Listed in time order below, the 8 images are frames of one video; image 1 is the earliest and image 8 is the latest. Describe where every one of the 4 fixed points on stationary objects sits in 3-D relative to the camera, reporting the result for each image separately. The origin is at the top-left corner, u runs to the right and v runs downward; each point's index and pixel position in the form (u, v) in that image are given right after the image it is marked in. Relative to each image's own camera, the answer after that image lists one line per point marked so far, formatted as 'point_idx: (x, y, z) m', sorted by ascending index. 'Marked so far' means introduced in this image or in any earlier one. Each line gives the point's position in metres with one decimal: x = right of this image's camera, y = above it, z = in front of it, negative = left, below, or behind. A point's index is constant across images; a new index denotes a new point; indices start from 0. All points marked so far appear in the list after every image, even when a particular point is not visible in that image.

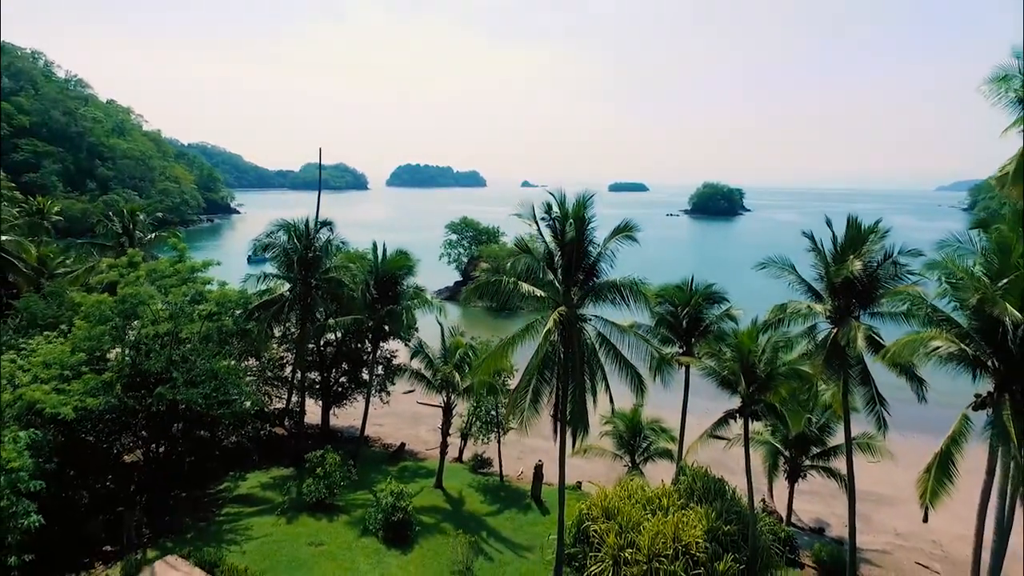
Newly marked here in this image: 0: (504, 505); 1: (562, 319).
0: (-0.3, -7.2, +19.8) m
1: (+1.1, -0.7, +14.0) m
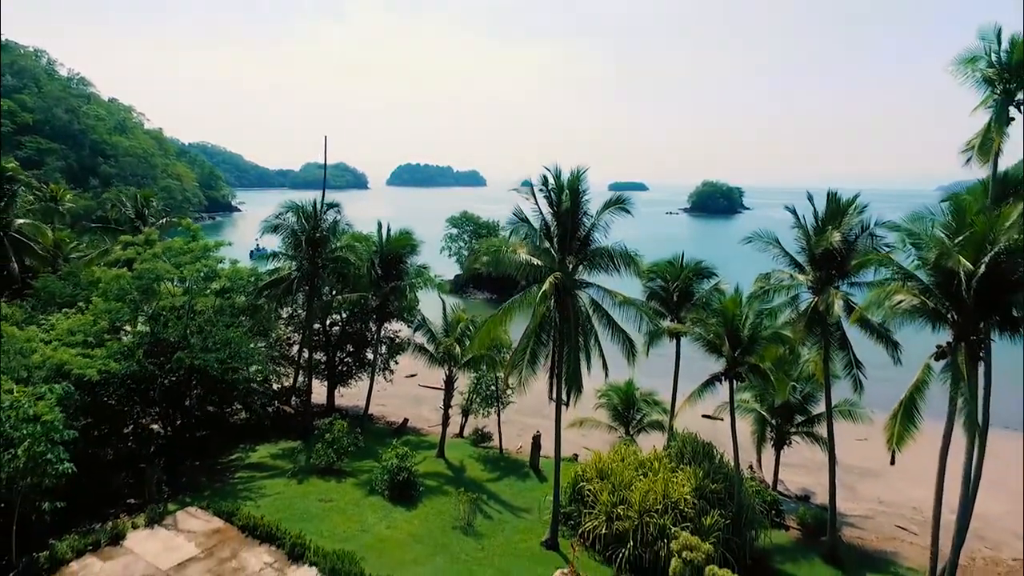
0: (-0.3, -6.4, +20.7) m
1: (+1.1, +0.1, +14.9) m
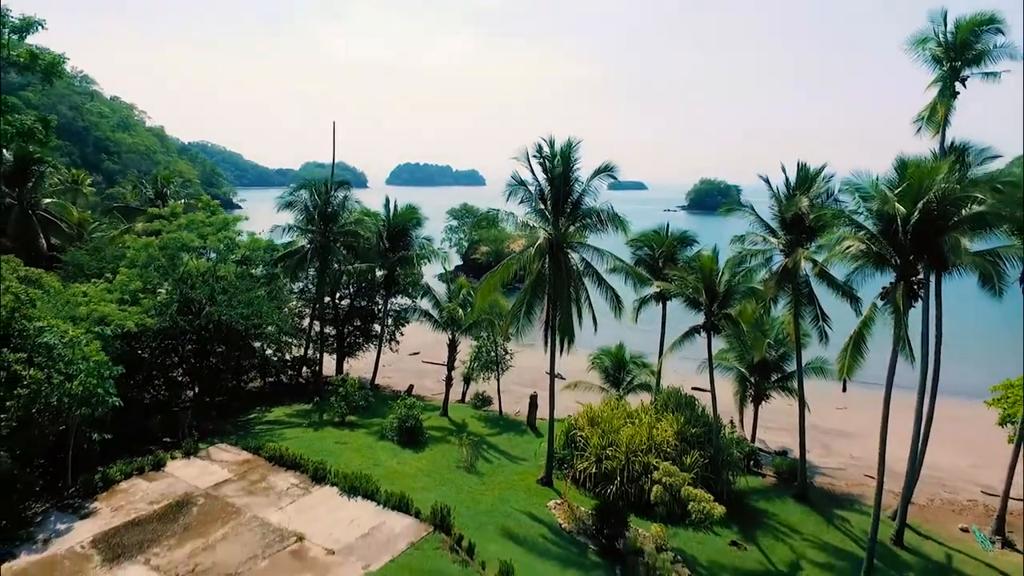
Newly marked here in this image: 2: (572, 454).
0: (-0.4, -5.2, +22.4) m
1: (+1.1, +1.2, +16.5) m
2: (+1.8, -5.0, +17.8) m
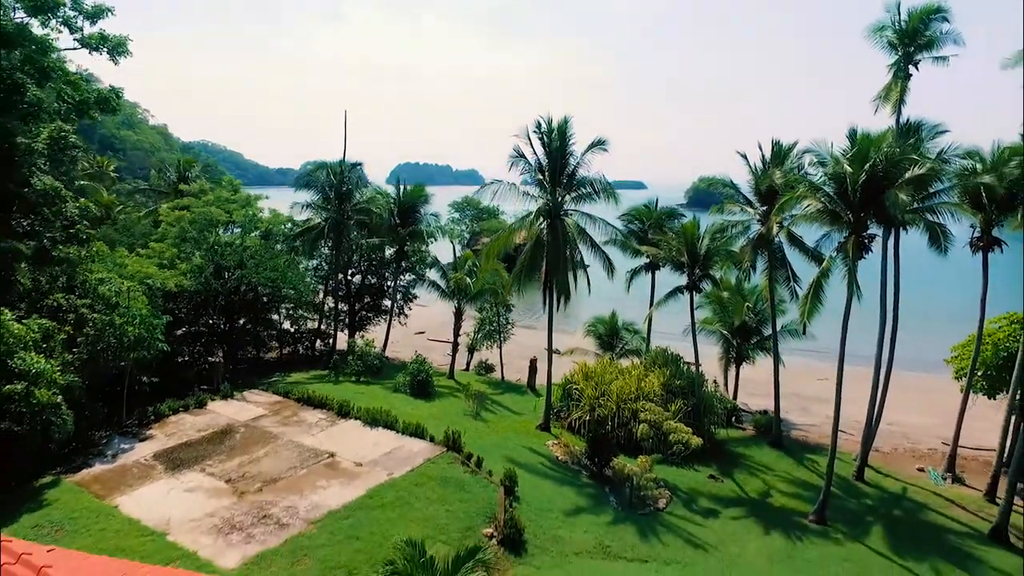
0: (-0.3, -4.1, +24.3) m
1: (+1.1, +2.3, +18.4) m
2: (+1.9, -3.9, +19.7) m
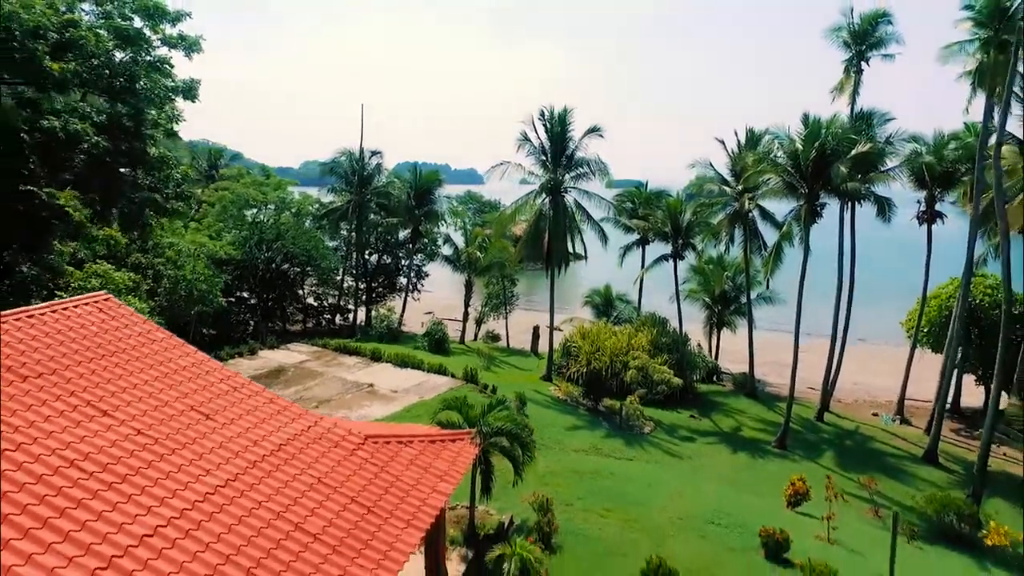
0: (-0.1, -2.9, +27.1) m
1: (+1.4, +3.5, +21.2) m
2: (+2.1, -2.7, +22.5) m
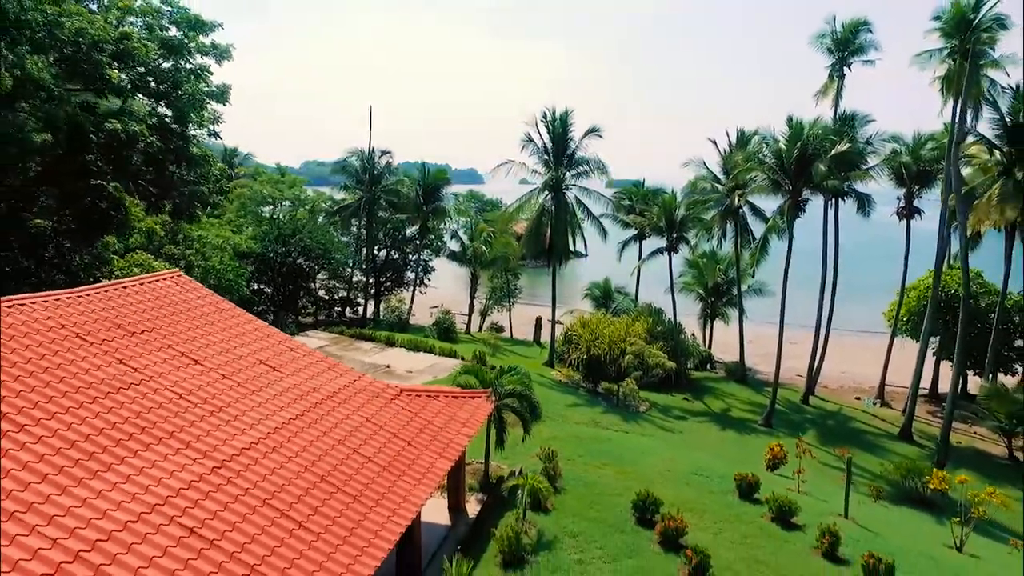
0: (+0.1, -2.6, +28.5) m
1: (+1.5, +3.8, +22.6) m
2: (+2.3, -2.4, +23.9) m
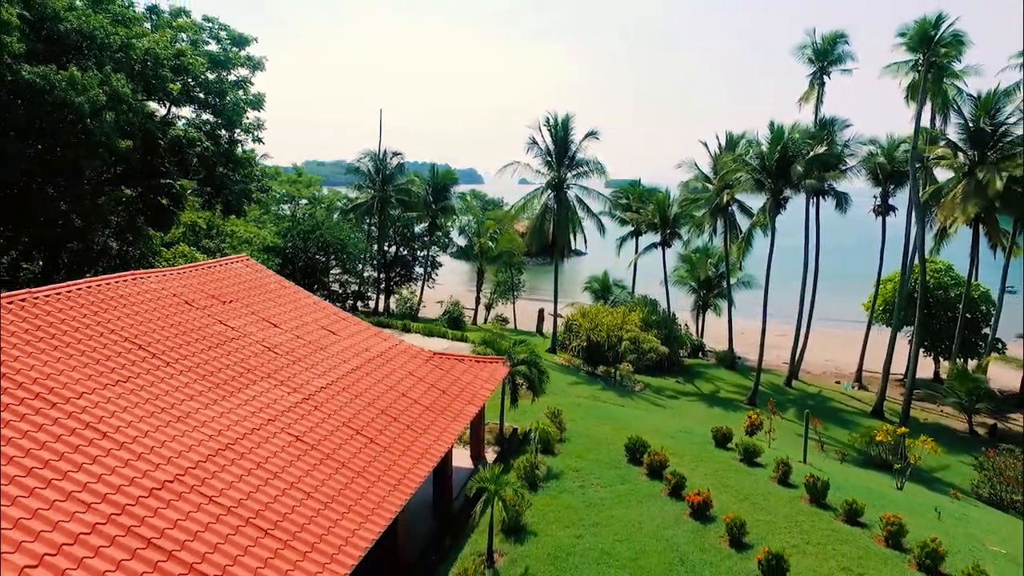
0: (+0.3, -2.3, +30.3) m
1: (+1.8, +4.2, +24.4) m
2: (+2.5, -2.1, +25.8) m
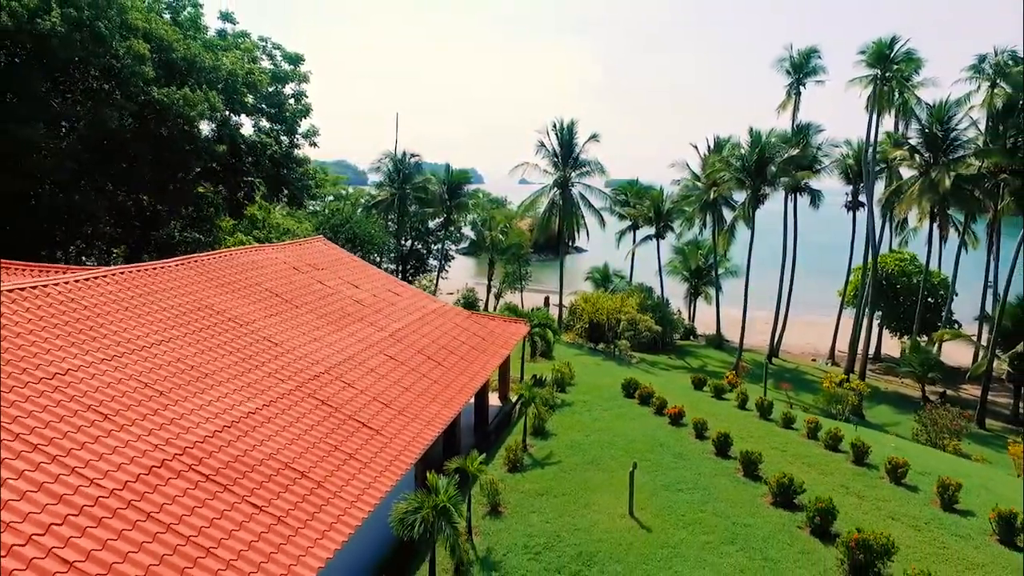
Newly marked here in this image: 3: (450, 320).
0: (+0.8, -1.7, +33.2) m
1: (+2.2, +4.8, +27.4) m
2: (+3.0, -1.5, +28.7) m
3: (-1.3, -0.7, +12.9) m
